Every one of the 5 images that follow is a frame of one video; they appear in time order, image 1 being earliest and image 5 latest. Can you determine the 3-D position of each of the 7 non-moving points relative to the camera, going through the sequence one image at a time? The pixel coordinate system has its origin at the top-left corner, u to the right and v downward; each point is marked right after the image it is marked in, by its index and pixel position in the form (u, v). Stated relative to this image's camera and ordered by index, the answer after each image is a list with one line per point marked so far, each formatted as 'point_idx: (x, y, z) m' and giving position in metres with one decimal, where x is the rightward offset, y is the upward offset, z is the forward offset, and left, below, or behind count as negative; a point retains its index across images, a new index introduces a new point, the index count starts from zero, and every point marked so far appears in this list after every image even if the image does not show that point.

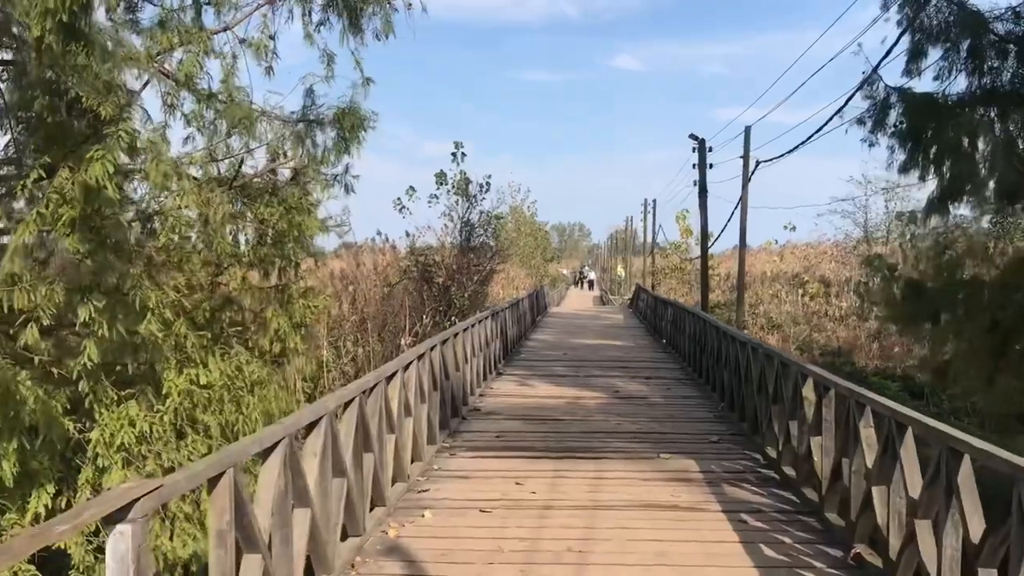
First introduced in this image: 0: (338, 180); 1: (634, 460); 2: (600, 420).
0: (-1.2, +0.7, +6.4) m
1: (+0.8, -1.1, +6.2) m
2: (+0.7, -1.1, +7.8) m
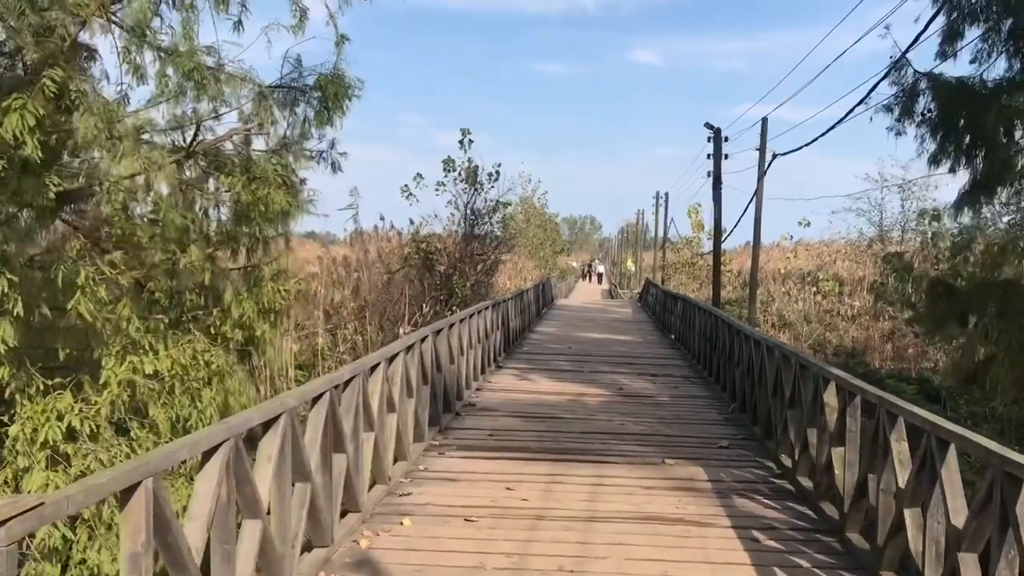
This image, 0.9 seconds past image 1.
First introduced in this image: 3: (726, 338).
0: (-1.2, +0.8, +6.0) m
1: (+0.8, -1.1, +5.7) m
2: (+0.7, -1.0, +7.3) m
3: (+1.9, -0.5, +8.7) m
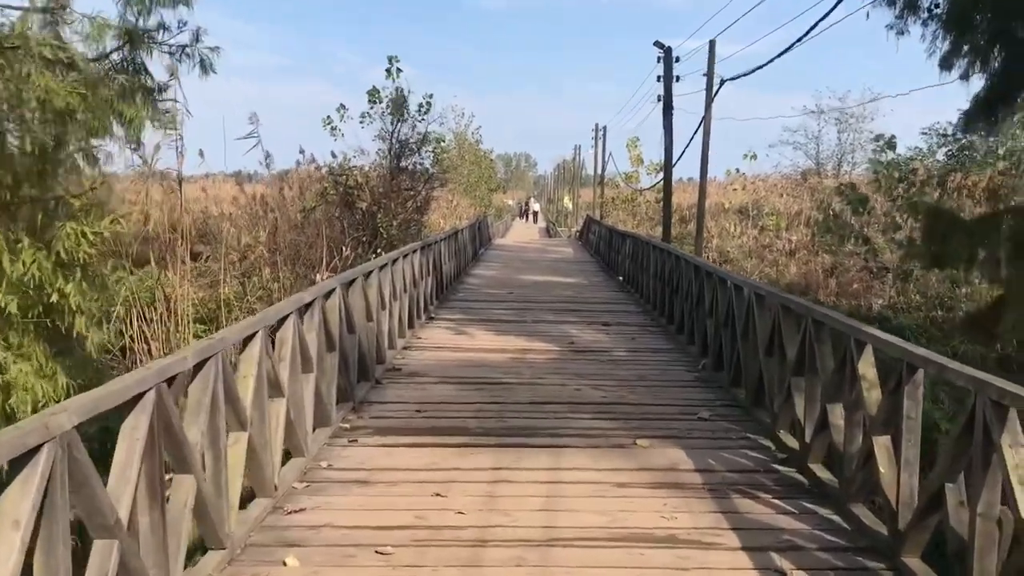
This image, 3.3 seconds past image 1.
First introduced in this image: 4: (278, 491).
0: (-1.5, +1.1, +4.5) m
1: (+0.4, -0.8, +4.5) m
2: (+0.3, -0.6, +6.1) m
3: (+1.4, 0.0, +7.5) m
4: (-0.9, -0.8, +3.7) m
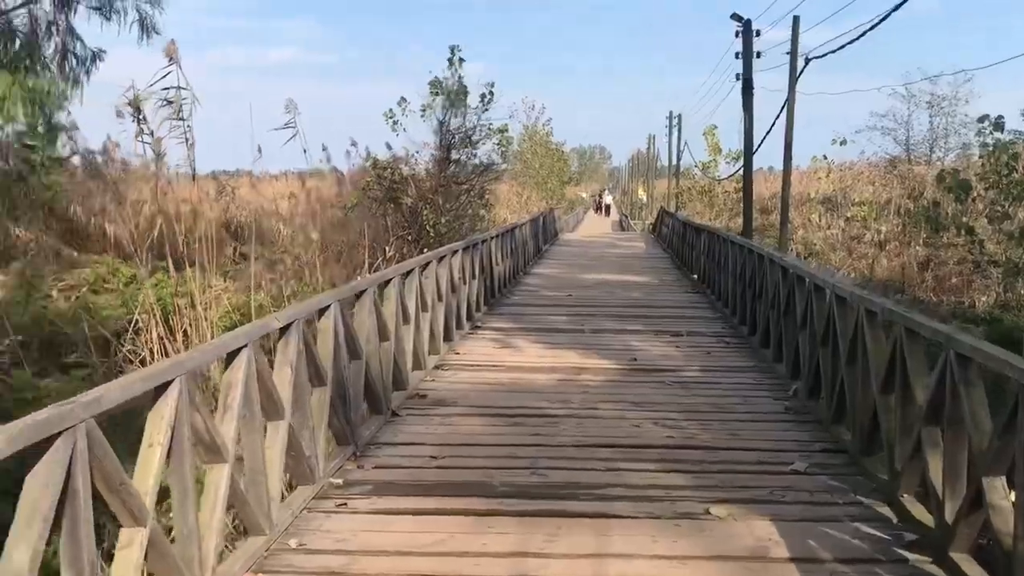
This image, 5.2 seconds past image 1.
0: (-1.4, +1.0, +3.5) m
1: (+0.5, -0.8, +3.4) m
2: (+0.5, -0.7, +5.0) m
3: (+1.8, 0.0, +6.3) m
4: (-0.9, -0.9, +2.7) m
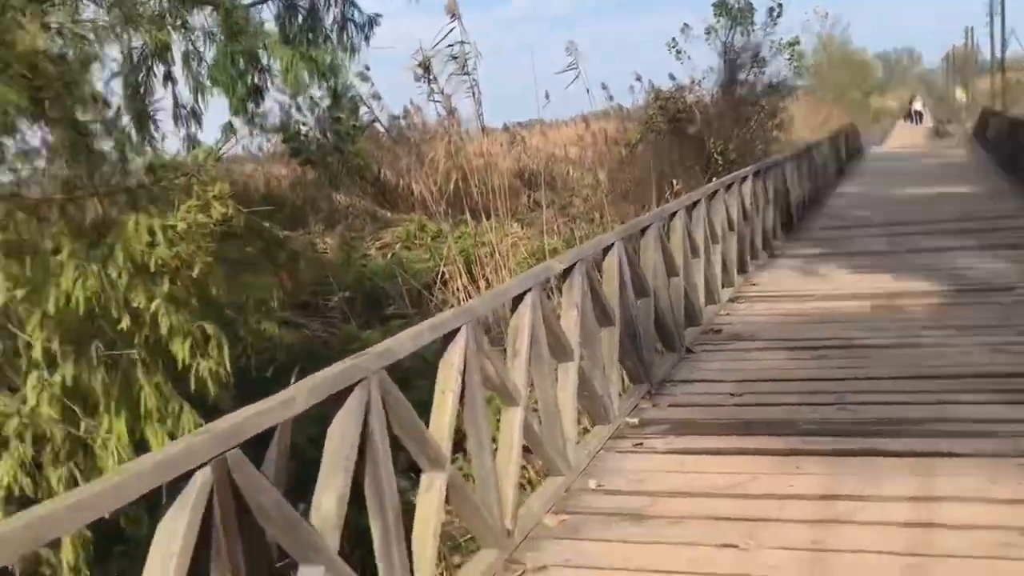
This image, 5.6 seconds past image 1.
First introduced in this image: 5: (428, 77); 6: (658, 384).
0: (-0.5, +1.2, +3.6) m
1: (+1.5, -0.5, +3.0) m
2: (+2.0, -0.3, +4.5) m
3: (+3.5, +0.6, +5.3) m
4: (0.0, -0.7, +2.8) m
5: (-0.6, +1.6, +7.2) m
6: (+0.7, -0.4, +4.3) m
